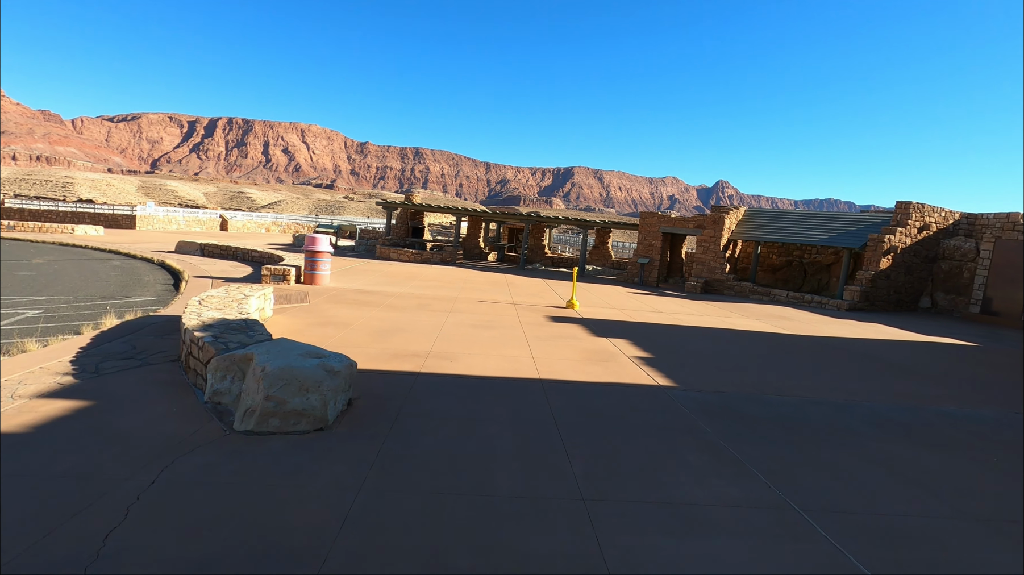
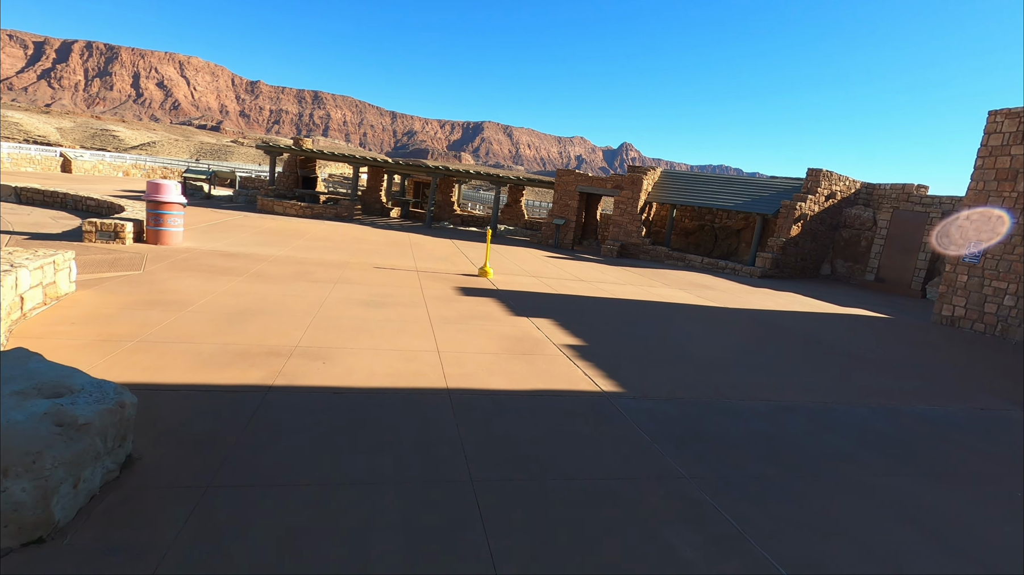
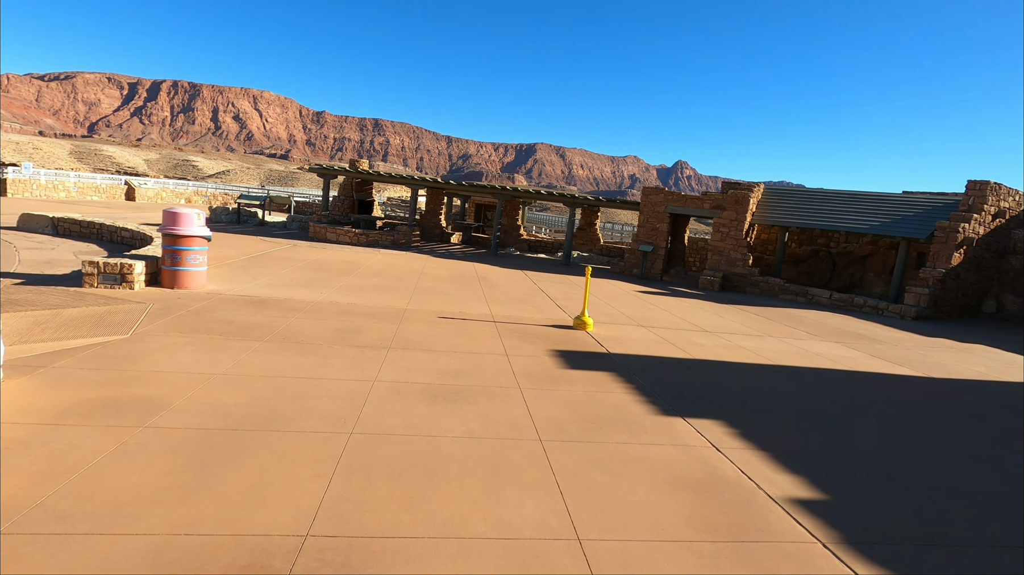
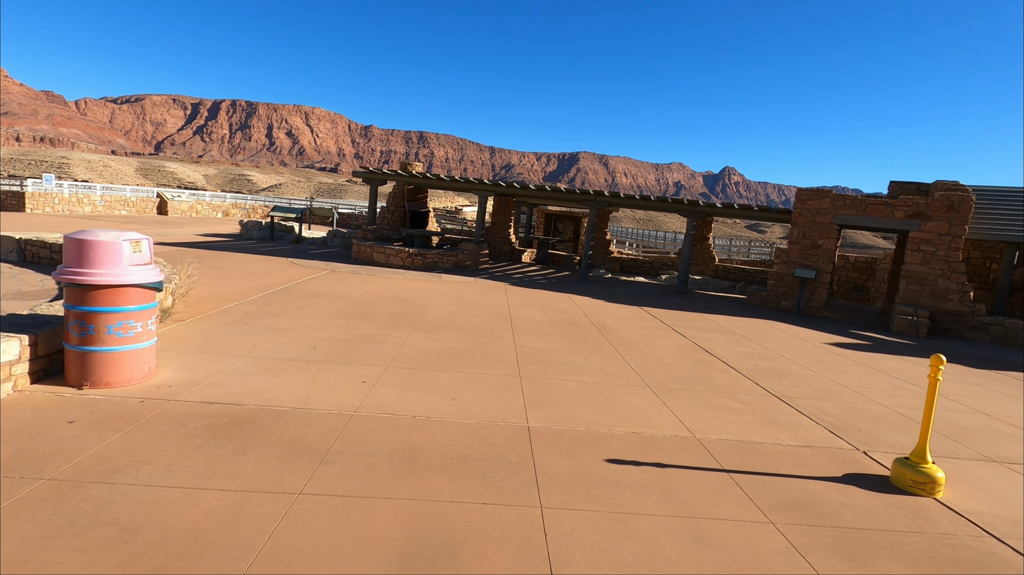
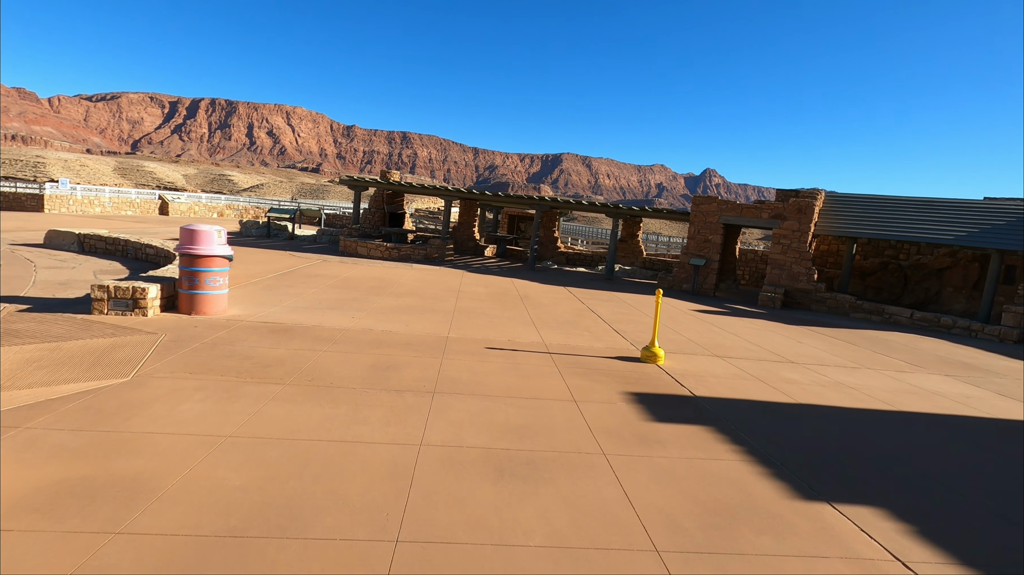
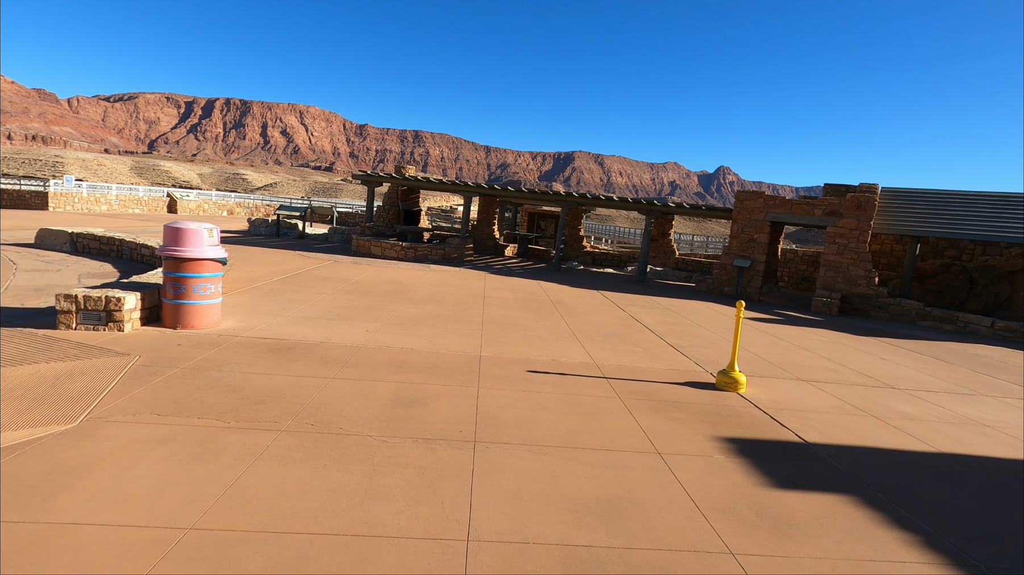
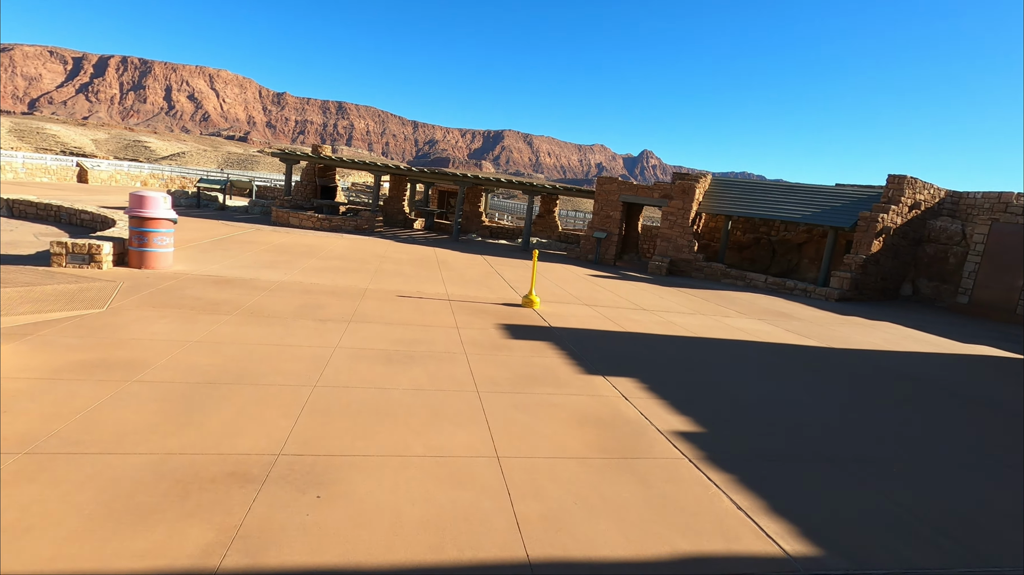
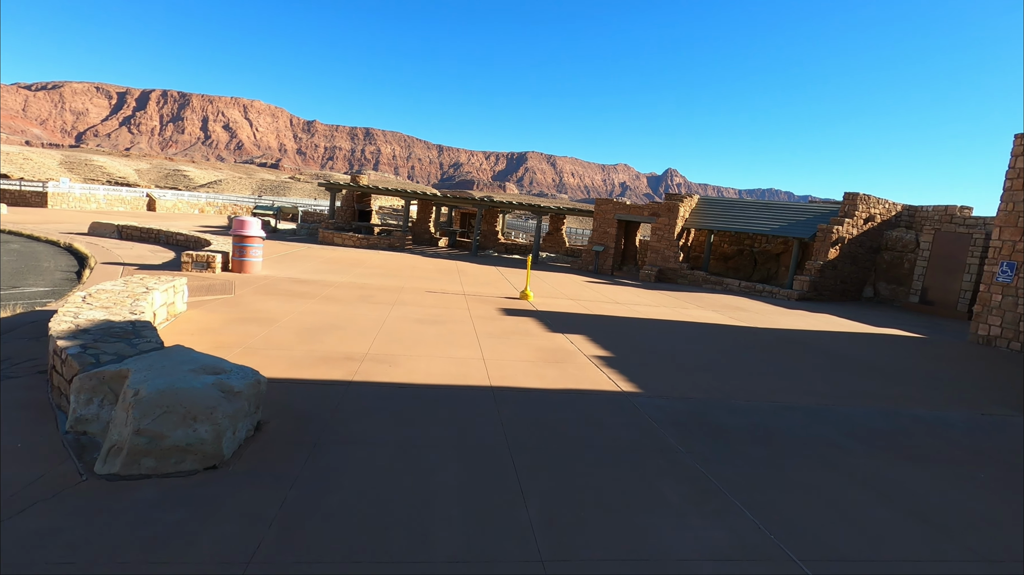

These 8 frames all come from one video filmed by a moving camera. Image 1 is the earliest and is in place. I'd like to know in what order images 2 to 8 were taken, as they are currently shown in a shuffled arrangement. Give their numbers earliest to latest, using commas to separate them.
8, 2, 7, 3, 5, 6, 4
